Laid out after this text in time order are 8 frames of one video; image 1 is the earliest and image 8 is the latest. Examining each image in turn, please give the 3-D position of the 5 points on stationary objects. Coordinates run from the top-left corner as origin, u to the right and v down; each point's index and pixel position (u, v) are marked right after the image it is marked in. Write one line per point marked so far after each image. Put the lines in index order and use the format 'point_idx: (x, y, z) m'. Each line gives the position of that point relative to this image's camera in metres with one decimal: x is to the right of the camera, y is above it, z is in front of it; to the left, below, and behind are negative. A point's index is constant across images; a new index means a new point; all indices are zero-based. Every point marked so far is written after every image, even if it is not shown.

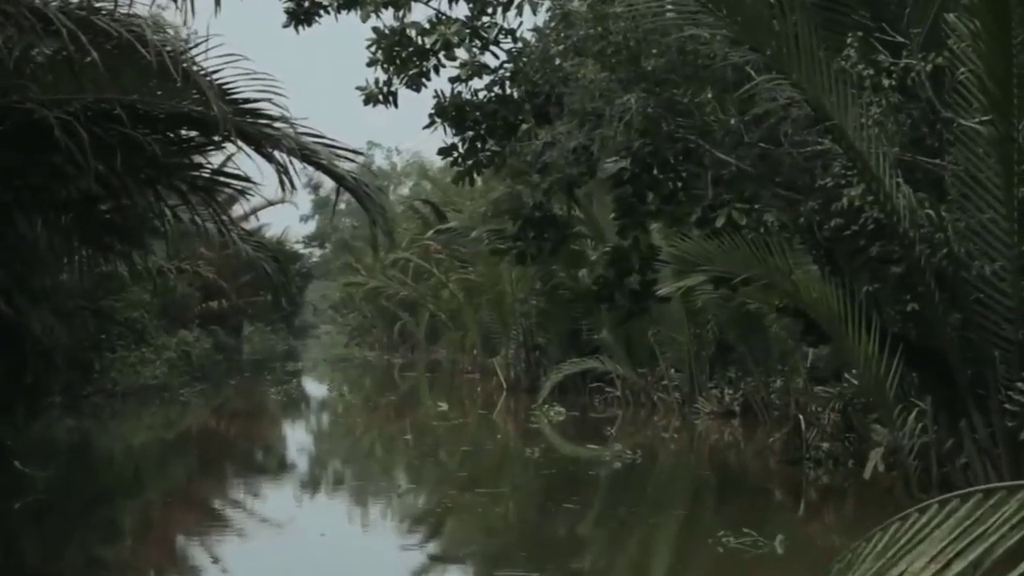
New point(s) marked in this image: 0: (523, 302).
0: (+0.2, -0.2, +15.1) m
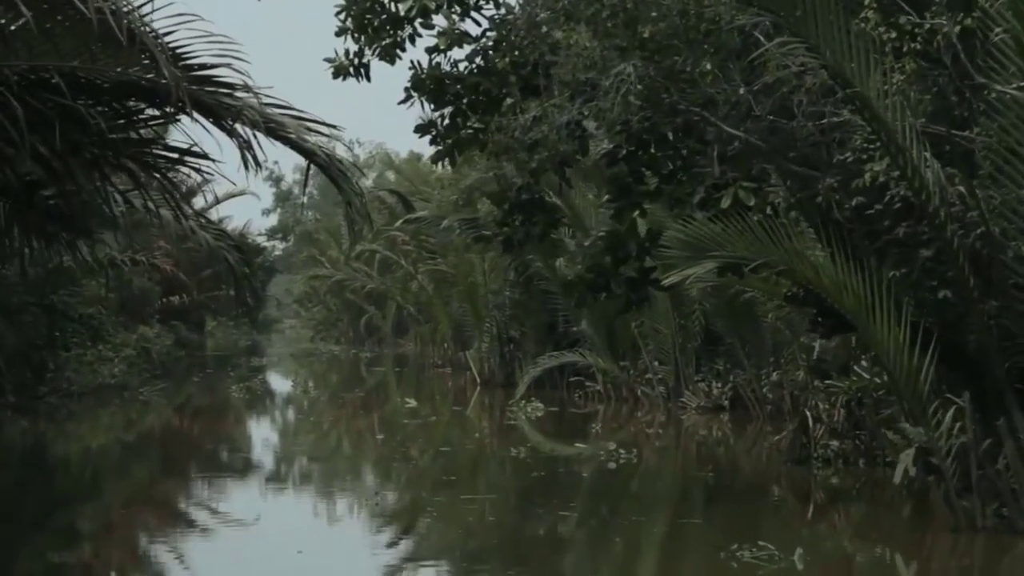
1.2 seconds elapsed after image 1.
0: (-0.2, -0.1, +14.6) m
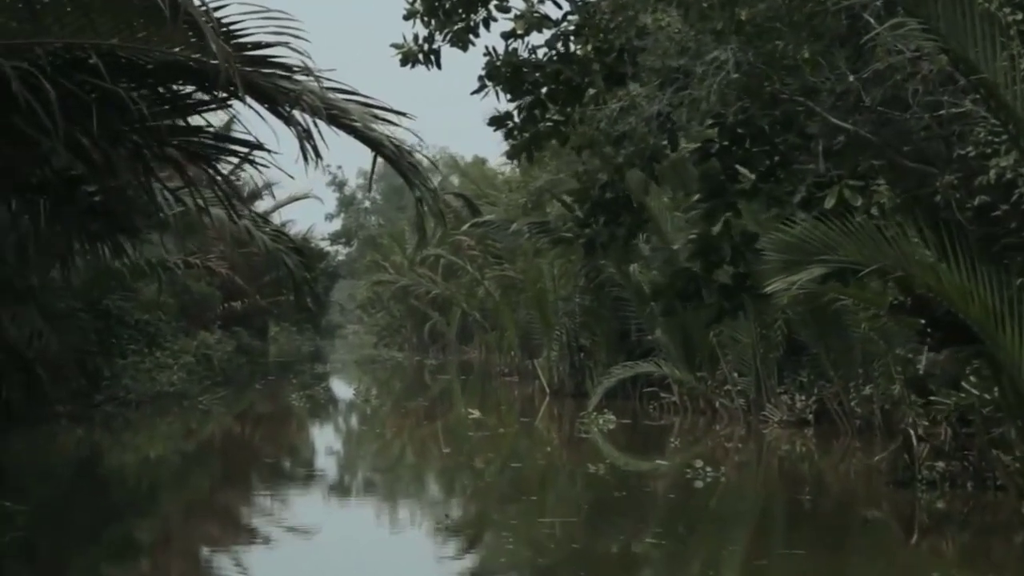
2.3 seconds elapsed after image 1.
0: (+0.7, -0.1, +14.2) m
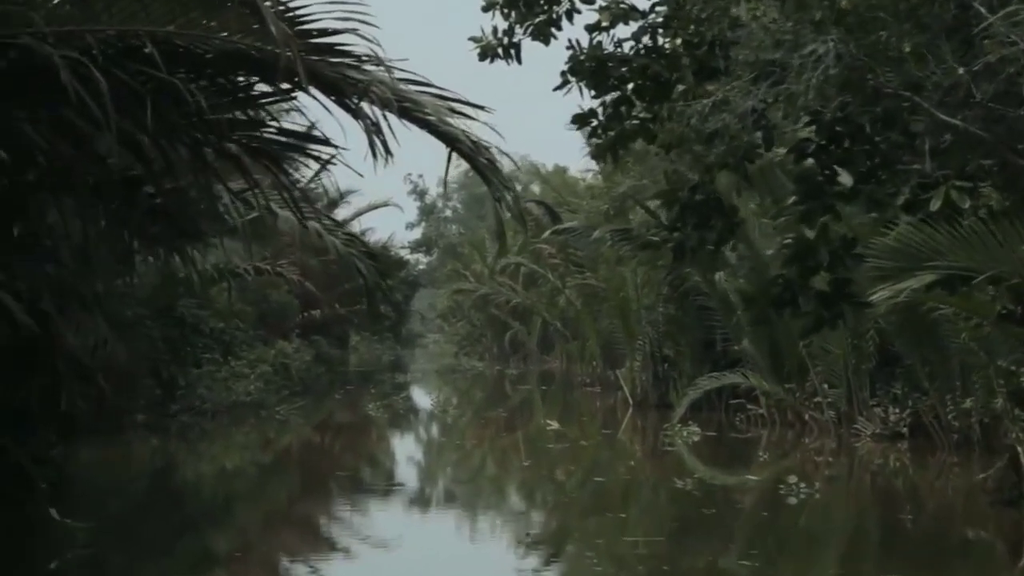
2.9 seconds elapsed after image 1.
0: (+1.7, -0.3, +13.8) m
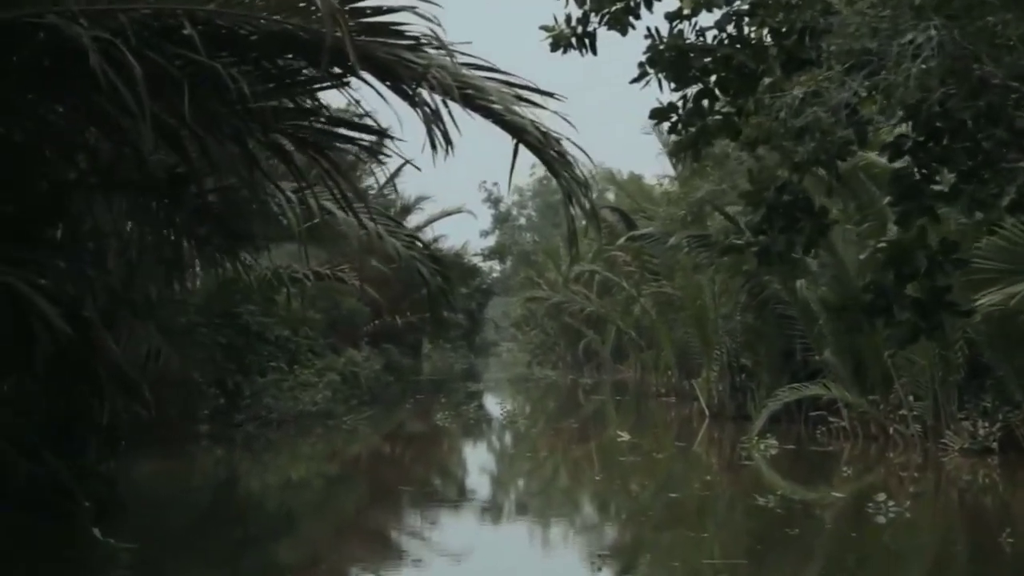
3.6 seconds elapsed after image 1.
0: (+2.5, -0.3, +13.4) m
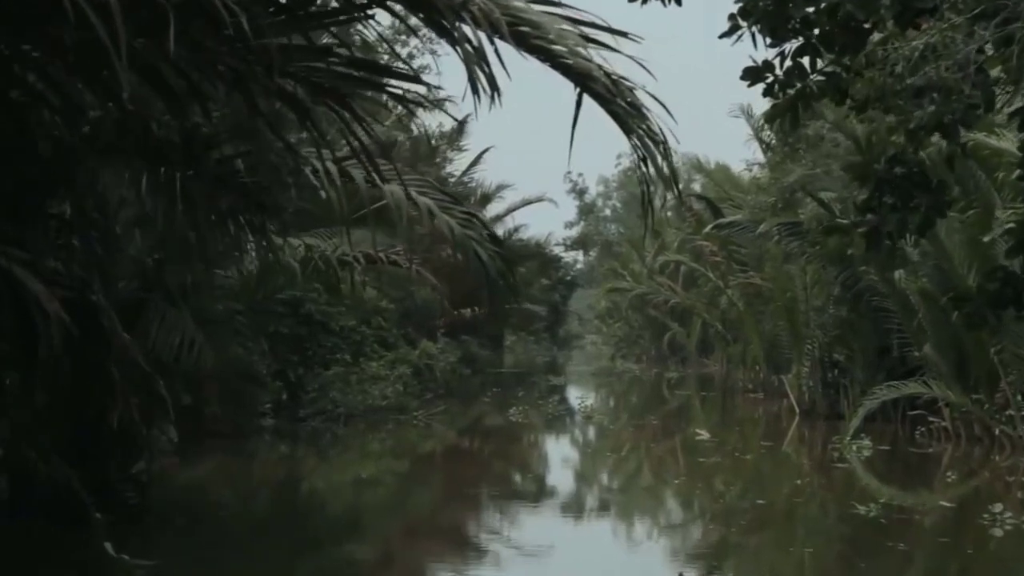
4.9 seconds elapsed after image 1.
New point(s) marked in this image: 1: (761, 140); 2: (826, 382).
0: (+3.5, -0.2, +12.8) m
1: (+3.0, +1.8, +13.6) m
2: (+3.7, -1.1, +13.7) m
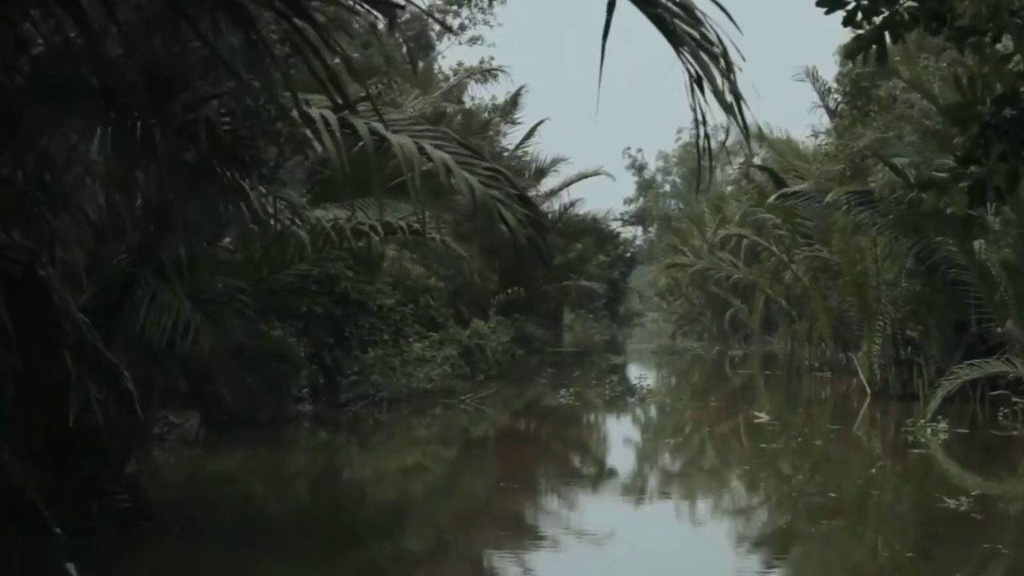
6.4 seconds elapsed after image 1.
0: (+4.0, 0.0, +12.1) m
1: (+3.6, +2.1, +13.0) m
2: (+4.4, -0.8, +13.0) m
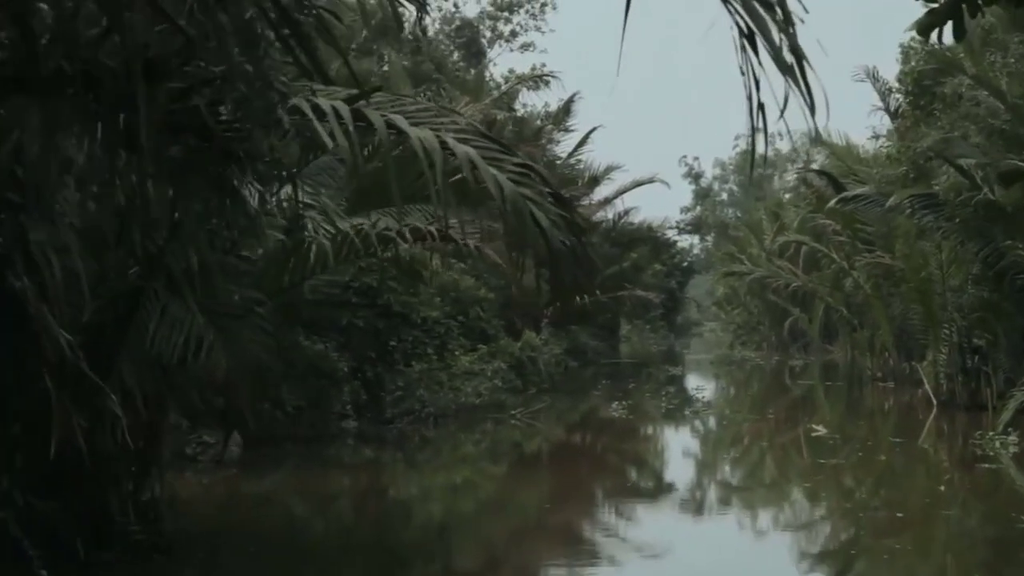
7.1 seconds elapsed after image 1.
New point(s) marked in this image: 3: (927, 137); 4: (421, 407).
0: (+4.6, 0.0, +11.6) m
1: (+4.1, +2.0, +12.5) m
2: (+5.0, -0.9, +12.5) m
3: (+3.7, +1.3, +10.2) m
4: (-0.7, -1.0, +10.1) m
